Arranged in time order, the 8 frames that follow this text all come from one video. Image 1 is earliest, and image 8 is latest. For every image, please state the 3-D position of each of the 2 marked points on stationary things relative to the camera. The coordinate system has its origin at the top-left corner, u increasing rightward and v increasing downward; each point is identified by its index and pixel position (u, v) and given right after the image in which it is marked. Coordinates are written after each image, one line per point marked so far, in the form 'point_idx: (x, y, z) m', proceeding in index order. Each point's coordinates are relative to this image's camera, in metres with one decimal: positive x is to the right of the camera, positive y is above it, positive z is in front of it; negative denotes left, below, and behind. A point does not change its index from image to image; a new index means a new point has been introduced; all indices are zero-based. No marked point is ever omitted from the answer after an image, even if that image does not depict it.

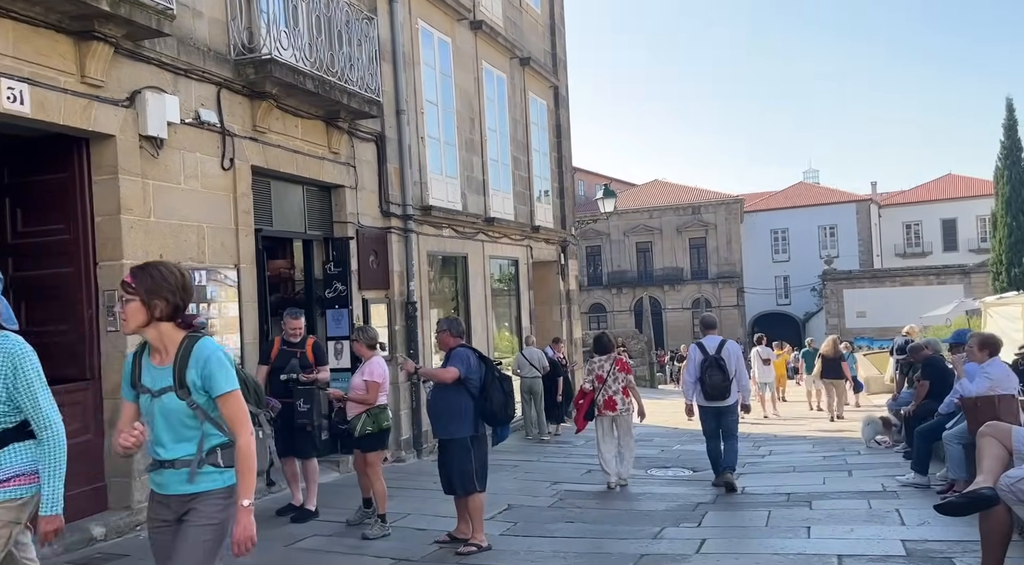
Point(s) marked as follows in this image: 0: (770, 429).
0: (+4.3, -2.5, +18.2) m
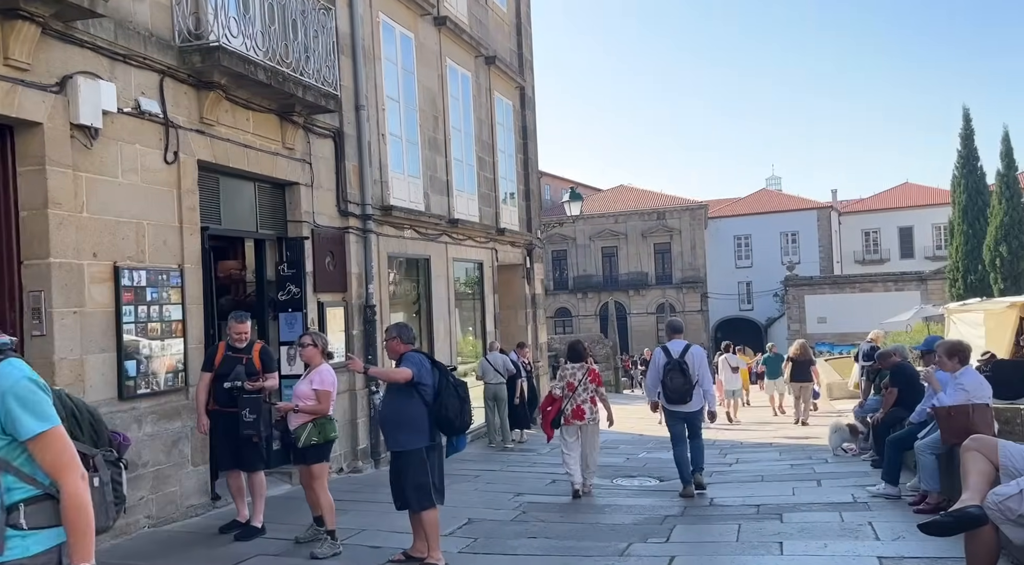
0: (+3.7, -2.5, +17.9) m
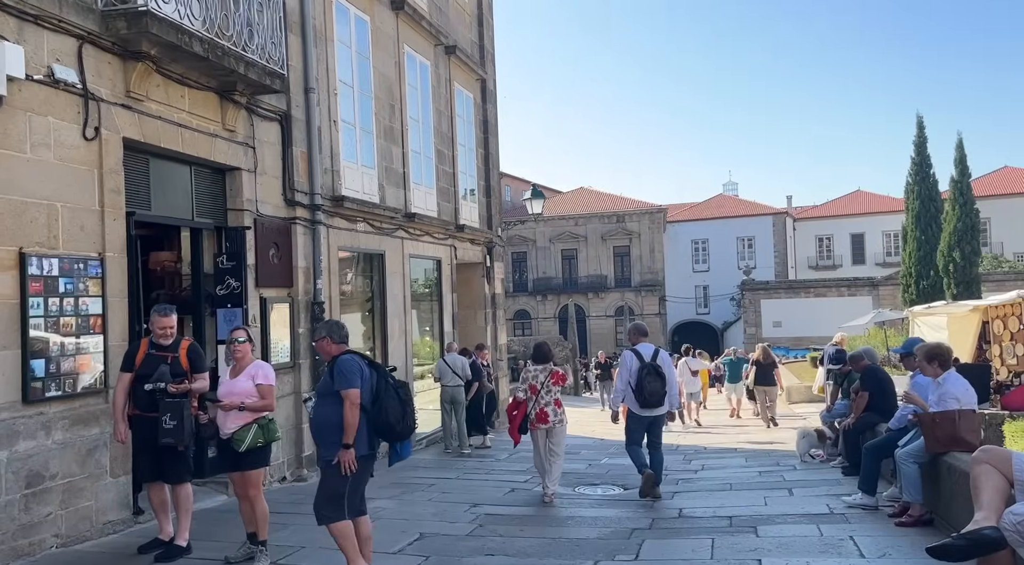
0: (+3.0, -2.5, +17.3) m
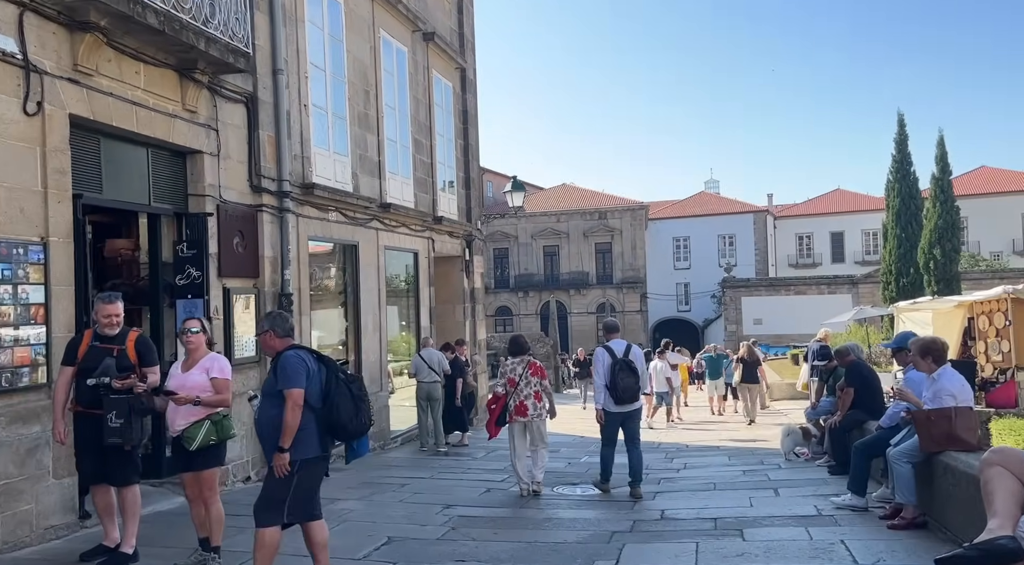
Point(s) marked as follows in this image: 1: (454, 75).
0: (+2.7, -2.5, +16.9) m
1: (-1.0, +3.7, +19.1) m
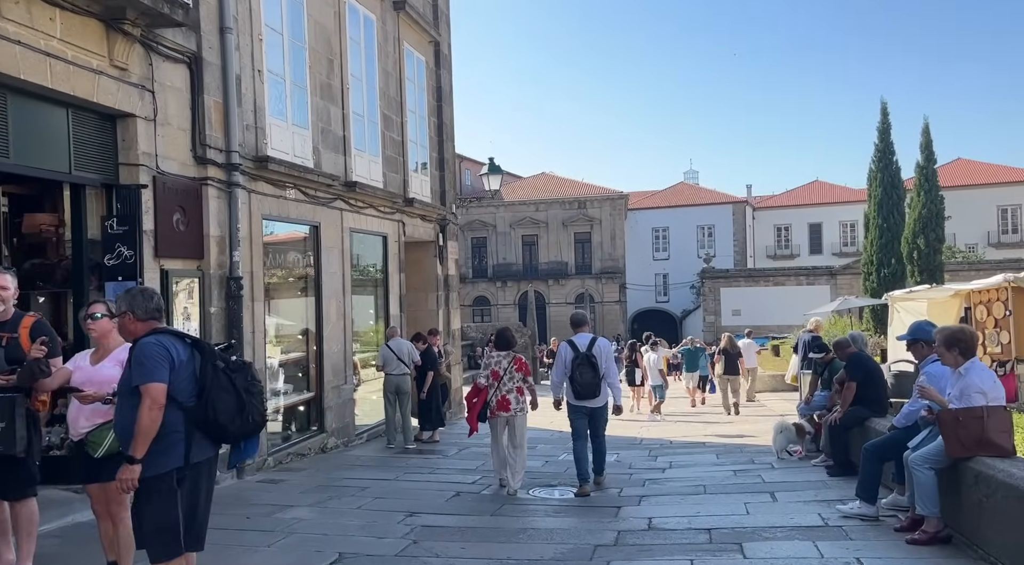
0: (+2.3, -2.3, +16.0) m
1: (-1.4, +3.9, +18.1) m
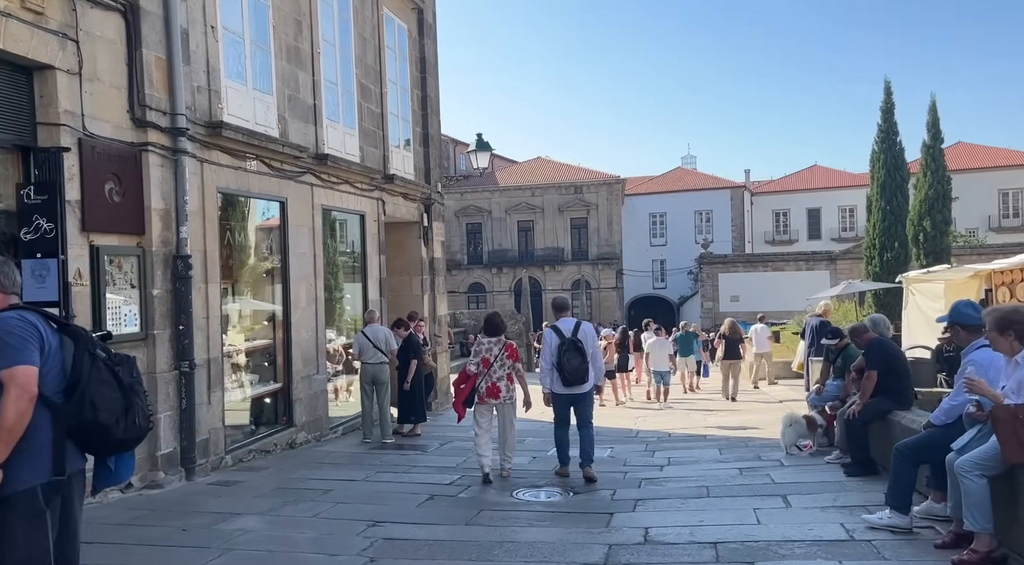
0: (+2.1, -2.0, +15.0) m
1: (-1.6, +4.2, +17.0) m
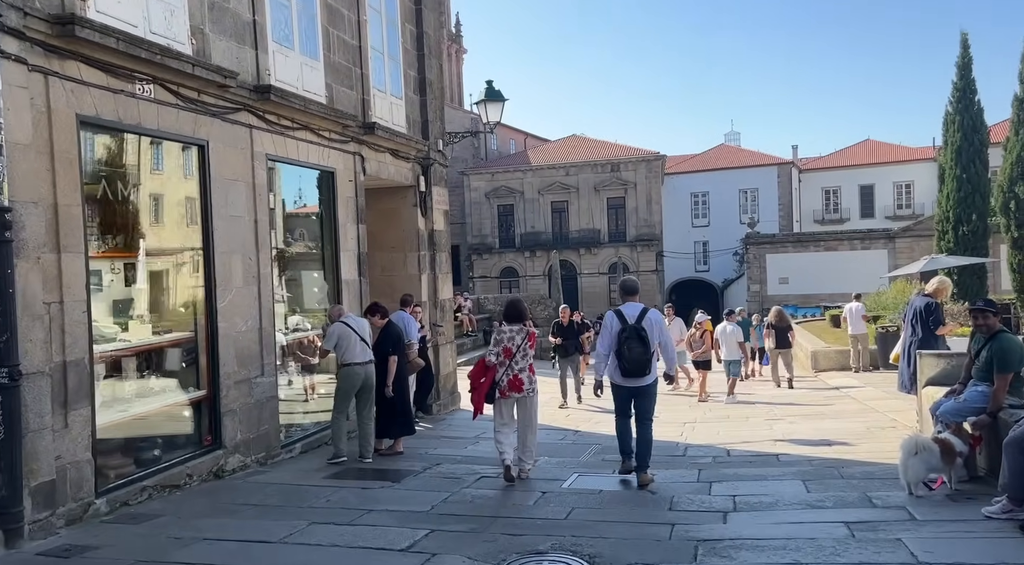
0: (+2.3, -1.7, +11.8) m
1: (-1.5, +4.5, +13.8) m
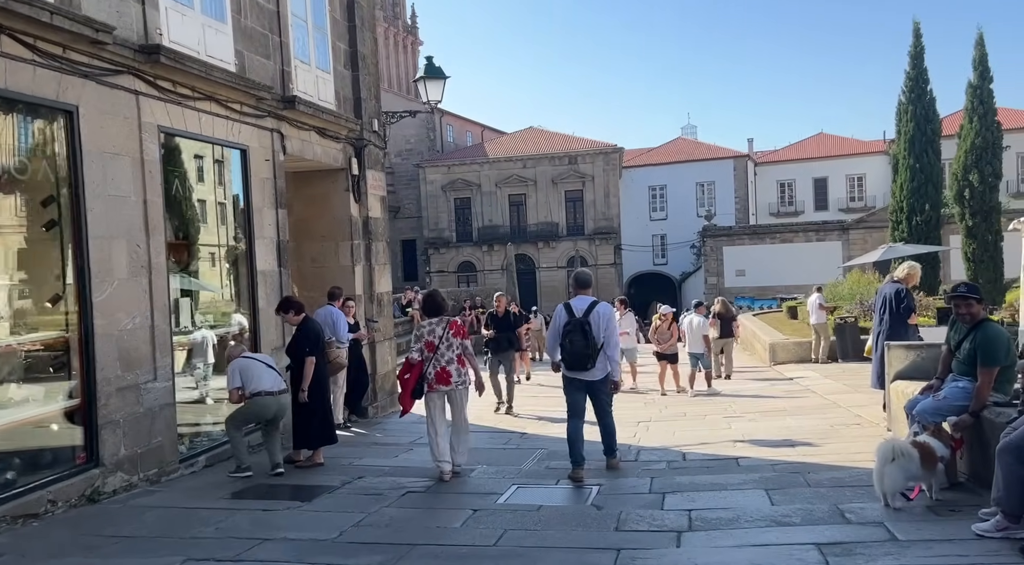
0: (+1.7, -1.6, +10.8) m
1: (-2.2, +4.6, +12.7) m
